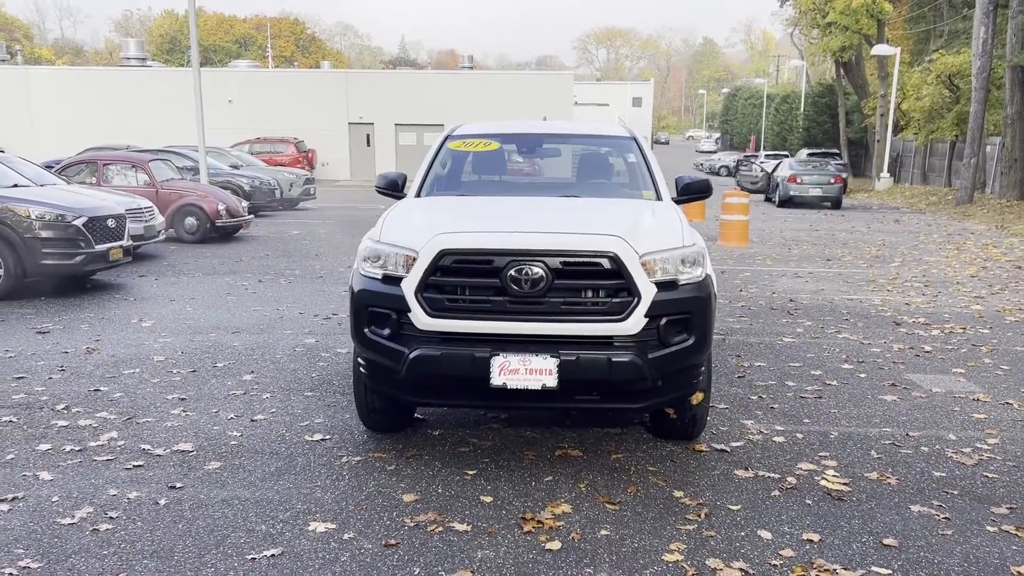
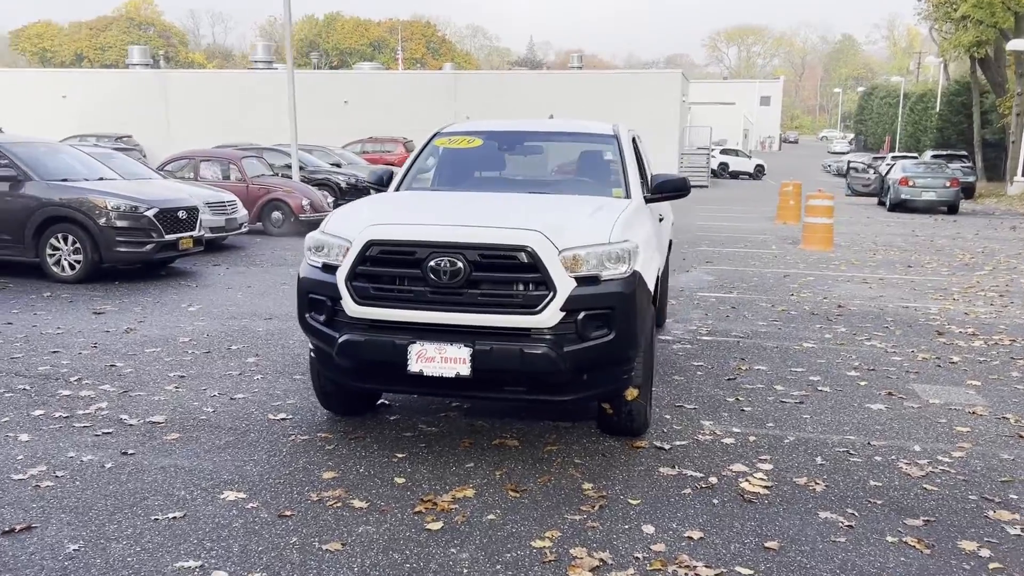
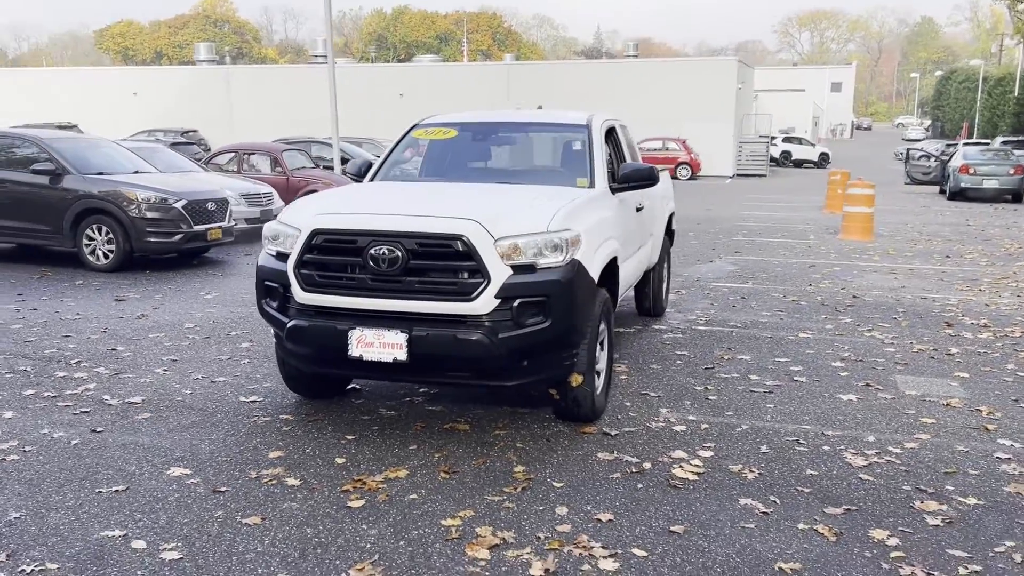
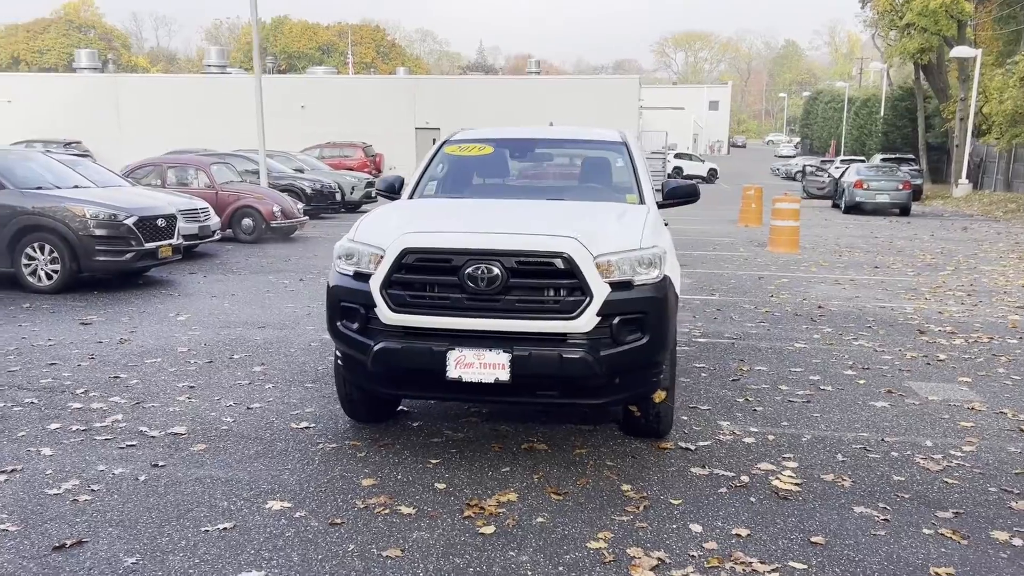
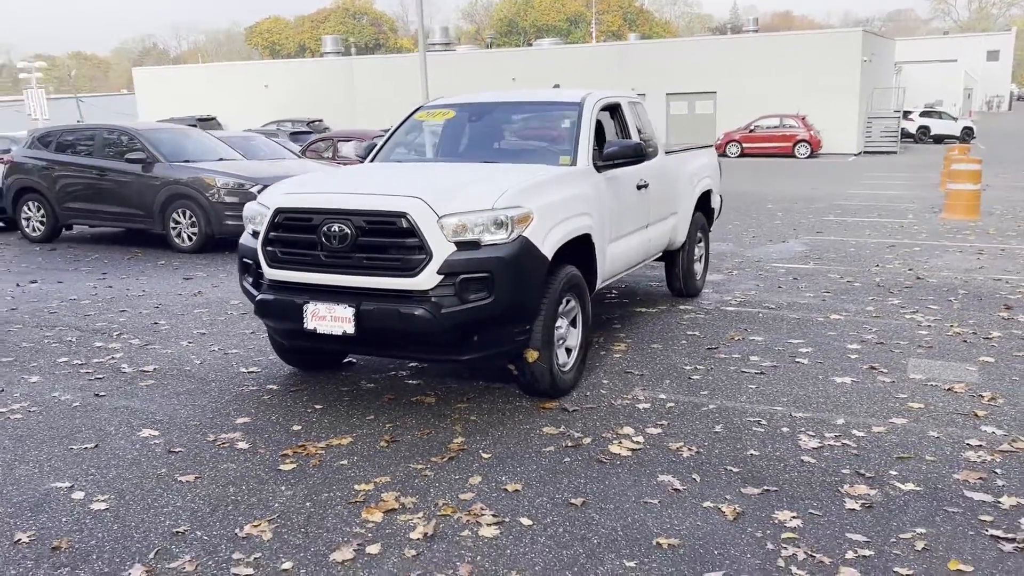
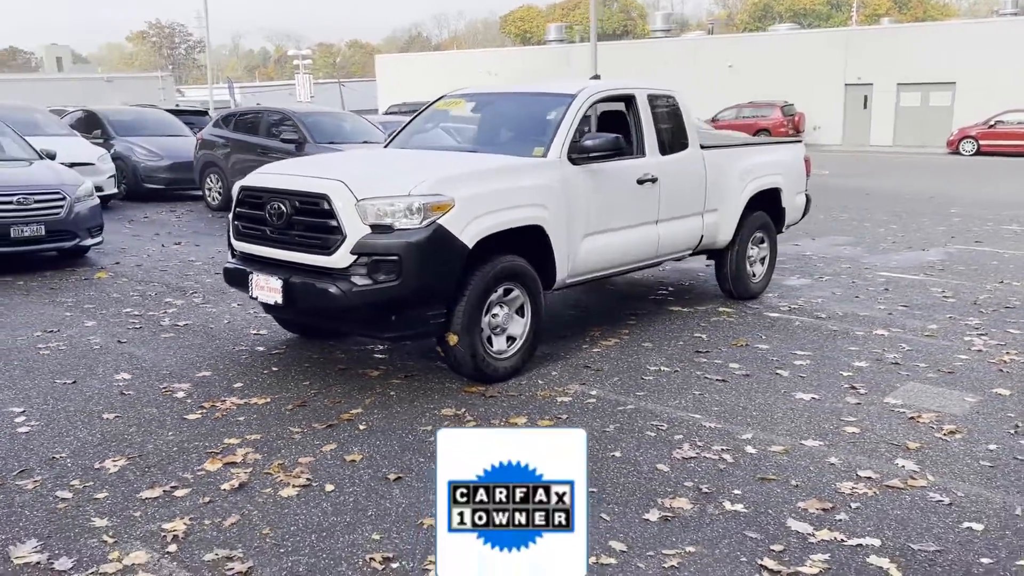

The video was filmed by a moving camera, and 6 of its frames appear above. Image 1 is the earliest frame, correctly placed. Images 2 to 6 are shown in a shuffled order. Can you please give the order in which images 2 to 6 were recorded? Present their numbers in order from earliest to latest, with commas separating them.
4, 2, 3, 5, 6
